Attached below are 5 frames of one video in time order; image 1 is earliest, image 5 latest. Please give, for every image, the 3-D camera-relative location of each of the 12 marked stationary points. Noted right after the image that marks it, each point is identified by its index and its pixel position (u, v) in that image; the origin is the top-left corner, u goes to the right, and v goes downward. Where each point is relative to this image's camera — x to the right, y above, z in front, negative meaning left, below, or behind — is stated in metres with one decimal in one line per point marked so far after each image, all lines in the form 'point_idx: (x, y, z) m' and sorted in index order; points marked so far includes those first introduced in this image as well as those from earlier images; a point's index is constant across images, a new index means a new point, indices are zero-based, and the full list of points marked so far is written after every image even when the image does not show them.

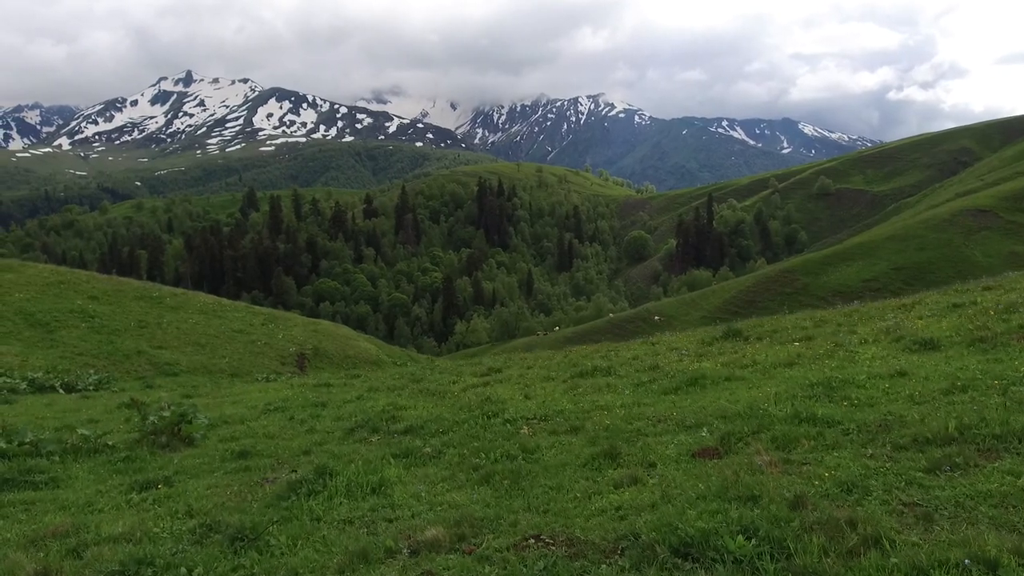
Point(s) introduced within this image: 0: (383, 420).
0: (-3.0, -3.1, +17.7) m
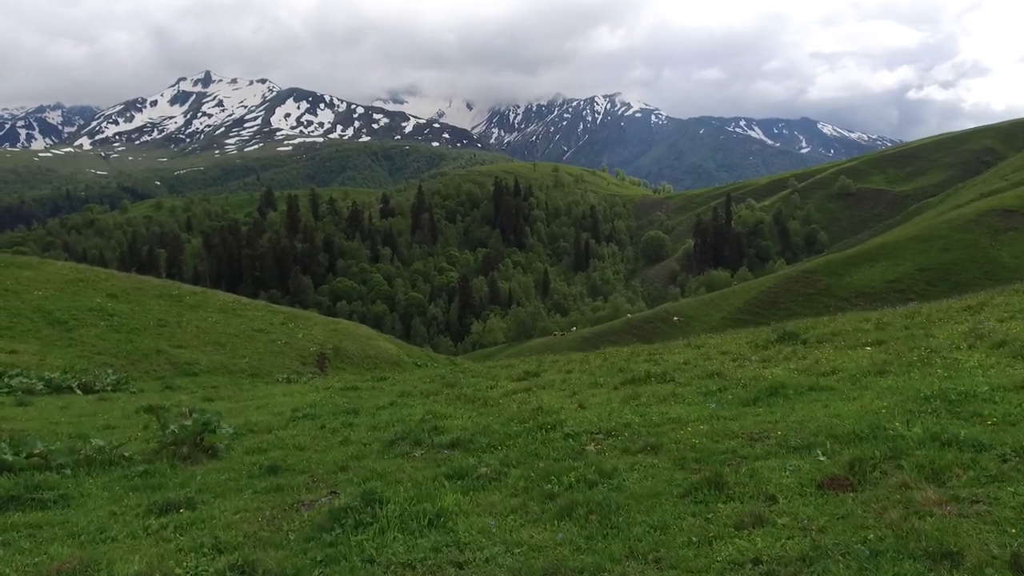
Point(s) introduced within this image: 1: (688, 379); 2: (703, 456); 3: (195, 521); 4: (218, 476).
0: (-1.9, -3.1, +16.0) m
1: (+4.4, -2.3, +18.7) m
2: (+2.8, -2.5, +11.0) m
3: (-4.6, -3.4, +10.9) m
4: (-5.5, -3.5, +14.0) m
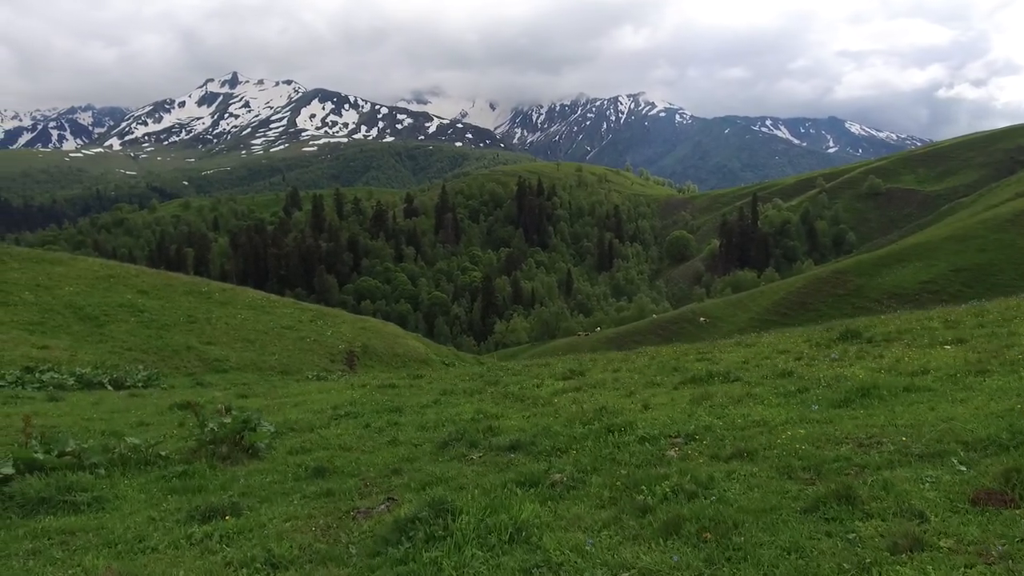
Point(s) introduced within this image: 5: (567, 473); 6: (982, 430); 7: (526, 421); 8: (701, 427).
0: (-0.6, -2.9, +14.9) m
1: (+5.7, -2.1, +17.4) m
2: (+3.9, -2.3, +9.7) m
3: (-3.5, -3.2, +9.8) m
4: (-4.3, -3.3, +12.9) m
5: (+0.8, -2.6, +10.6) m
6: (+6.2, -1.8, +10.0) m
7: (+0.3, -2.8, +15.8) m
8: (+3.2, -2.4, +12.8) m
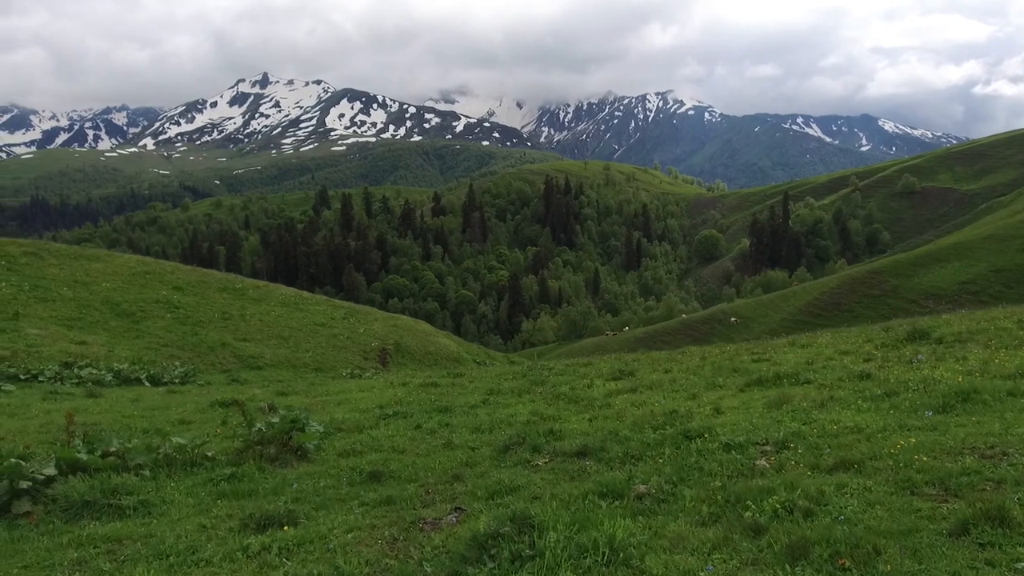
0: (+0.5, -2.8, +14.0) m
1: (+6.9, -2.0, +16.2) m
2: (+4.9, -2.2, +8.6) m
3: (-2.5, -3.0, +9.0) m
4: (-3.2, -3.2, +12.2) m
5: (+1.8, -2.5, +9.7) m
6: (+7.3, -1.8, +8.9) m
7: (+1.5, -2.7, +14.8) m
8: (+4.3, -2.3, +11.7) m
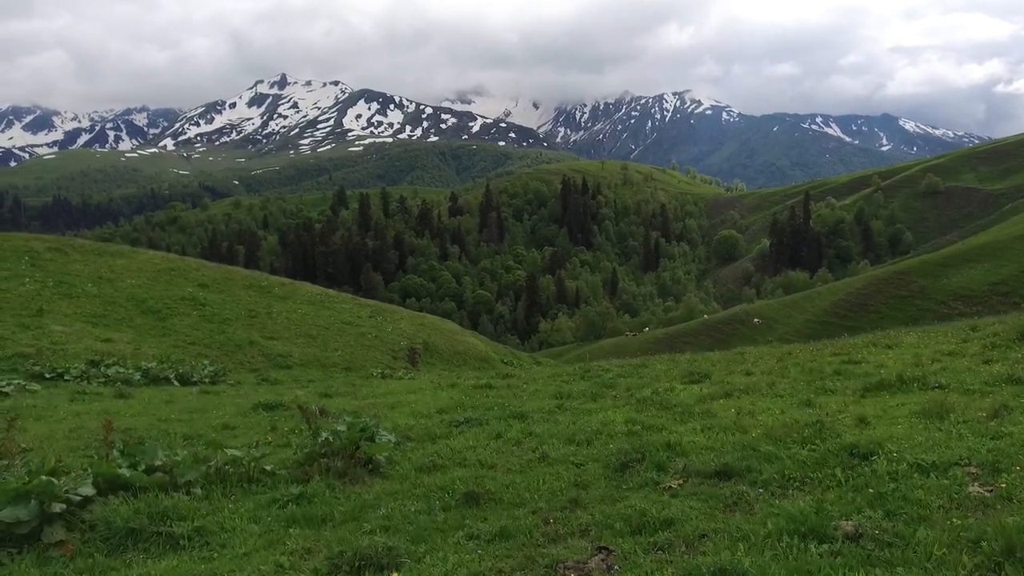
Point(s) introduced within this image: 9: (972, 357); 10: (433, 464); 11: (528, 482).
0: (+2.3, -2.5, +11.9) m
1: (+8.7, -1.8, +14.0) m
2: (+6.5, -2.0, +6.4) m
3: (-0.9, -2.8, +6.9) m
4: (-1.5, -2.9, +10.1) m
5: (+3.5, -2.3, +7.5) m
6: (+8.9, -1.6, +6.6) m
7: (+3.3, -2.5, +12.7) m
8: (+6.0, -2.1, +9.5) m
9: (+11.9, -1.7, +19.3) m
10: (-1.3, -2.9, +12.4) m
11: (+0.2, -2.8, +11.0) m
